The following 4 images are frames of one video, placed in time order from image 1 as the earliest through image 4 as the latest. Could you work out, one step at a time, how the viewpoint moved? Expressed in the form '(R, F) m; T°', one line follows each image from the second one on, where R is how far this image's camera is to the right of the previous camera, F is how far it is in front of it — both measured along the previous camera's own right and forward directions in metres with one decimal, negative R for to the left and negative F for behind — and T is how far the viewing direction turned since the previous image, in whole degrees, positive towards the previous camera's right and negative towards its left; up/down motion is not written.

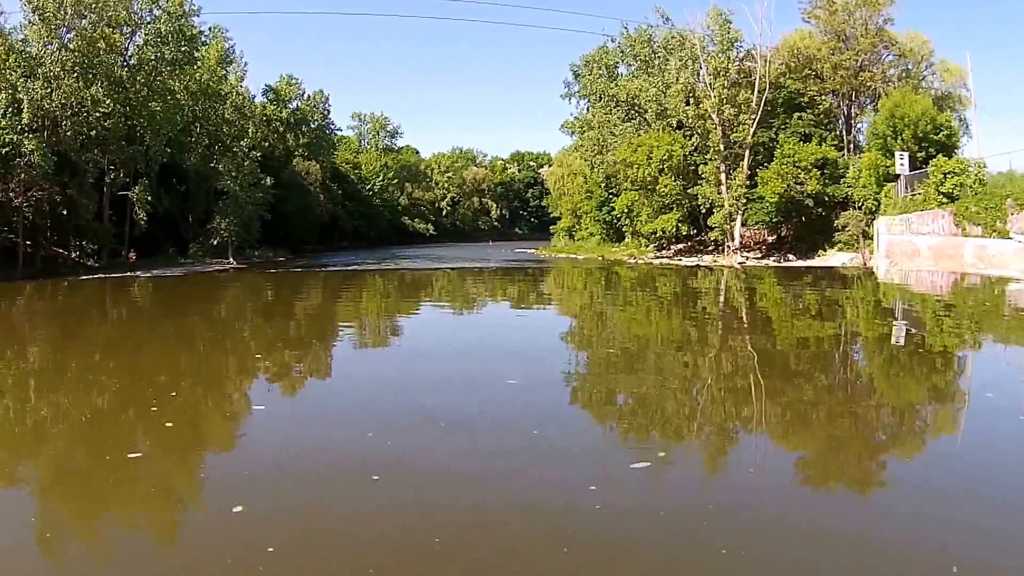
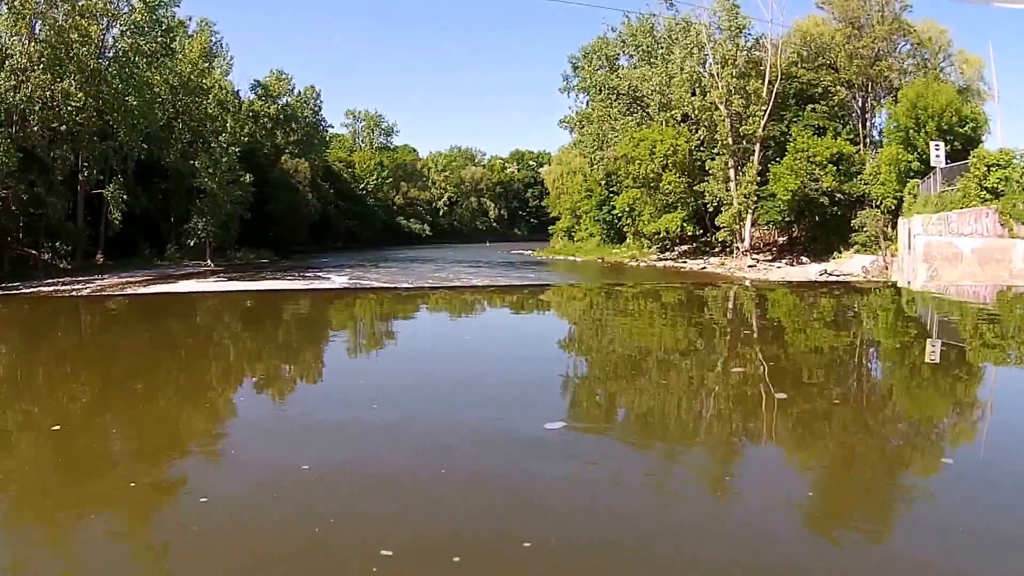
(+0.3, +1.7) m; 0°
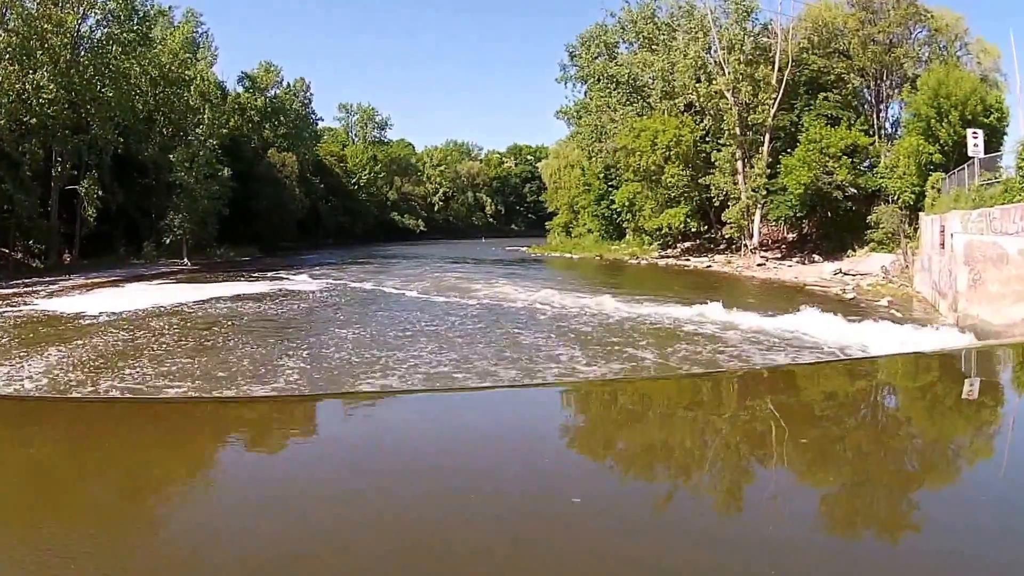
(+0.2, +1.4) m; 0°
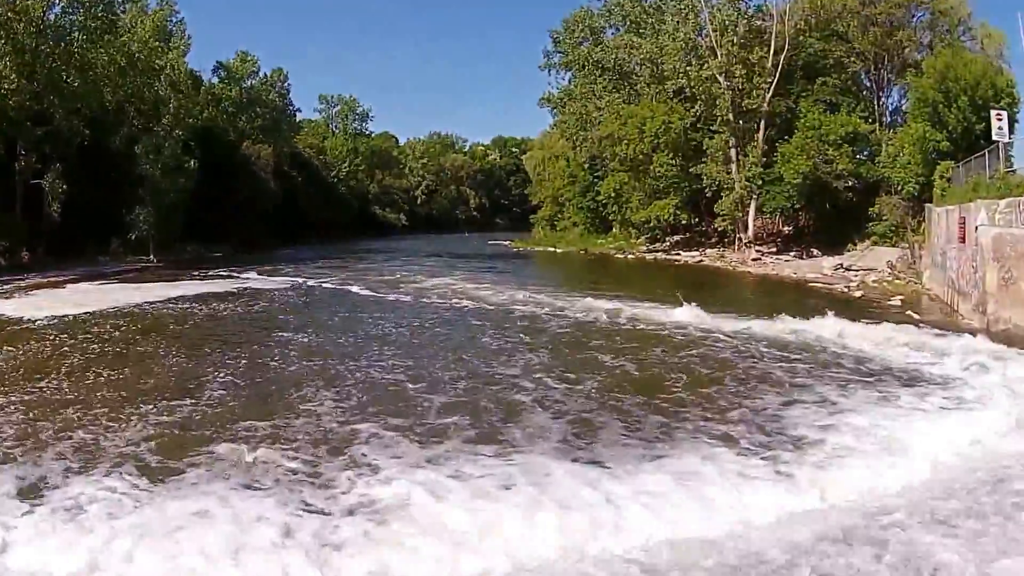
(+0.1, +1.2) m; +1°
